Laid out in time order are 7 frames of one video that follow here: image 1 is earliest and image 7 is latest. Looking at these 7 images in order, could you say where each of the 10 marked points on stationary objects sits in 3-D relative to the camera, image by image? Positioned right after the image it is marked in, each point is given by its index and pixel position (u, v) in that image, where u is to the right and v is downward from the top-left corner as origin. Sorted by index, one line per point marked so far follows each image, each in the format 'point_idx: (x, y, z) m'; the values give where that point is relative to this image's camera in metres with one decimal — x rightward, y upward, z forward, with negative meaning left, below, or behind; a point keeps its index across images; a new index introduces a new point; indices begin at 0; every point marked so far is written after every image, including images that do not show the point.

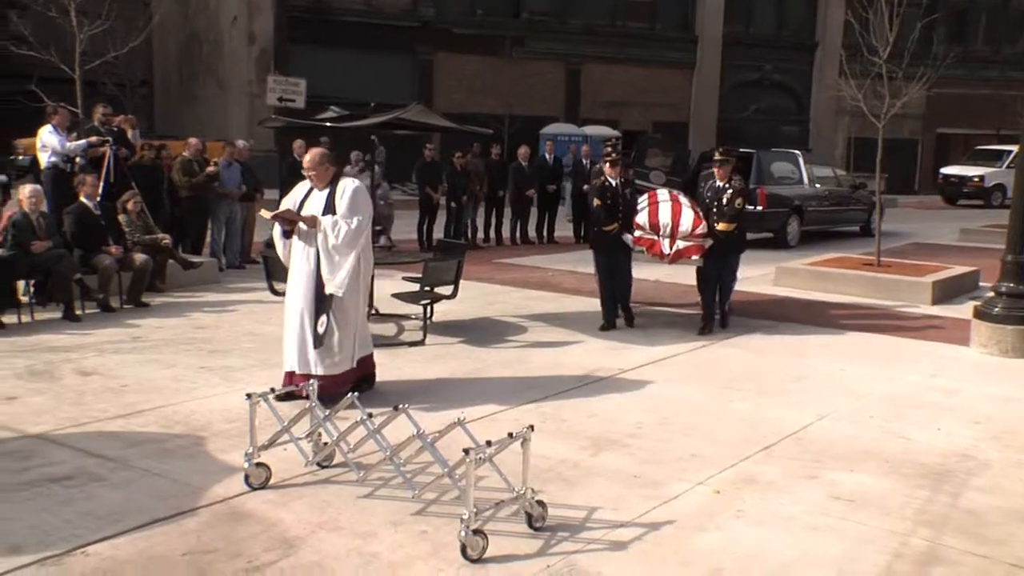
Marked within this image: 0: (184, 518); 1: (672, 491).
0: (-3.6, -2.5, +5.8) m
1: (+1.9, -2.4, +6.3) m
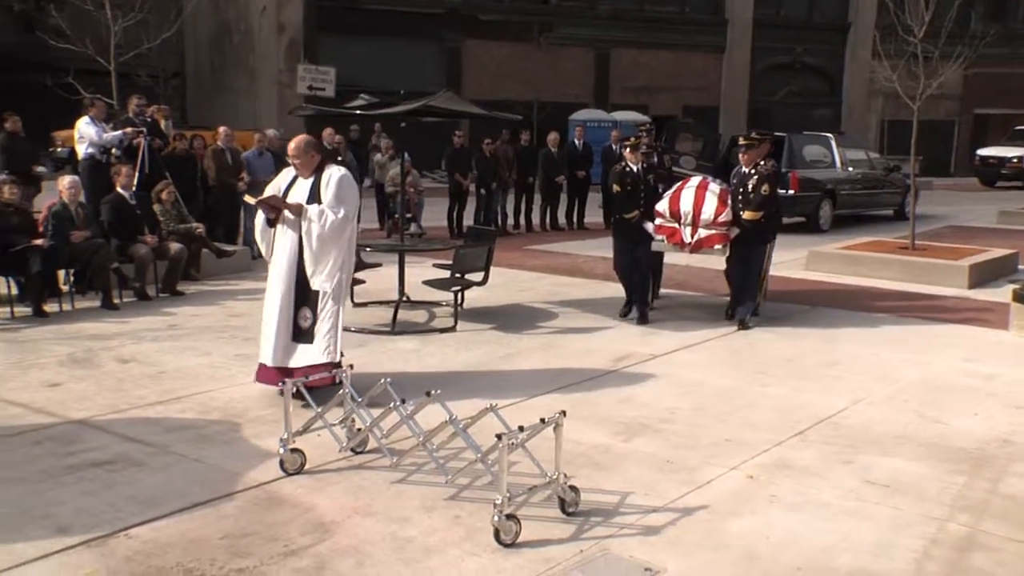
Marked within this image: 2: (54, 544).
0: (-3.2, -2.3, +5.8) m
1: (+2.3, -2.2, +6.2) m
2: (-4.5, -2.5, +5.2) m
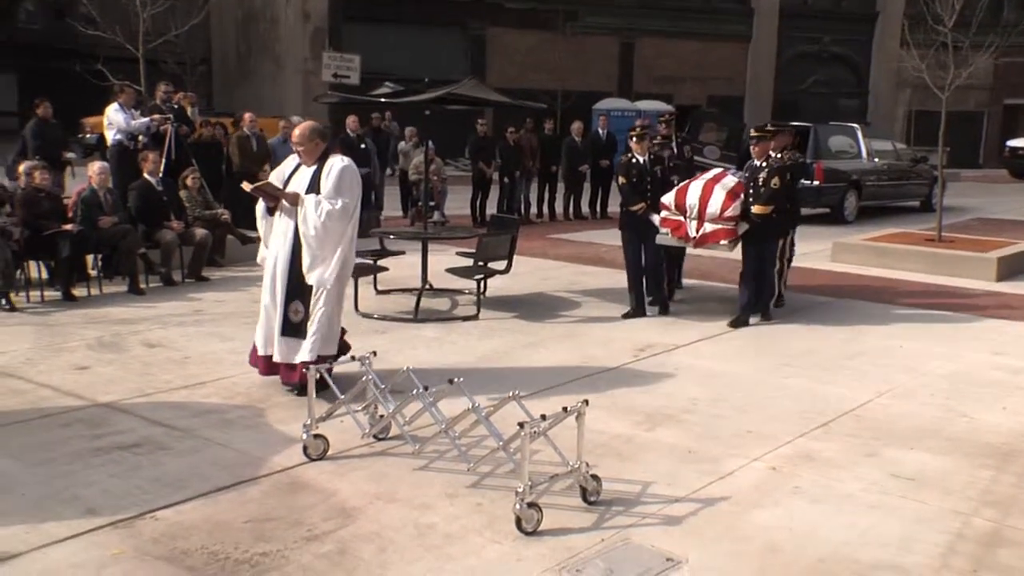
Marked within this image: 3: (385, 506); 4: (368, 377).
0: (-2.9, -2.2, +5.9) m
1: (+2.5, -2.1, +6.2) m
2: (-4.3, -2.3, +5.3) m
3: (-1.4, -2.3, +5.7) m
4: (-1.7, -1.0, +6.2) m
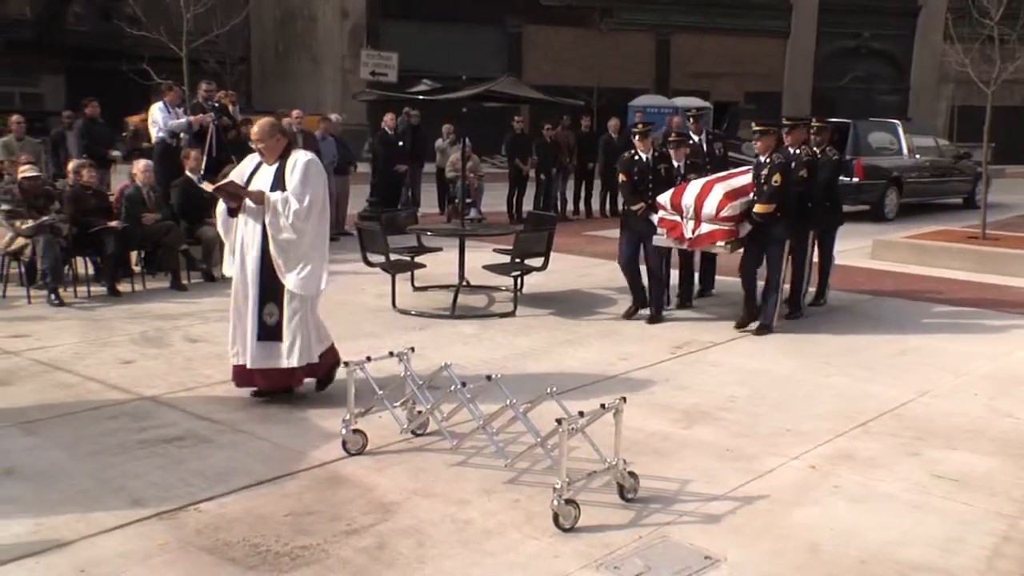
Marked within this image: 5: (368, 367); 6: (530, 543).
0: (-2.5, -2.1, +5.9) m
1: (+2.9, -2.1, +6.2) m
2: (-3.9, -2.3, +5.4) m
3: (-1.0, -2.3, +5.8) m
4: (-1.2, -1.0, +6.3) m
5: (-2.0, -1.2, +7.7) m
6: (+0.2, -2.5, +5.3) m
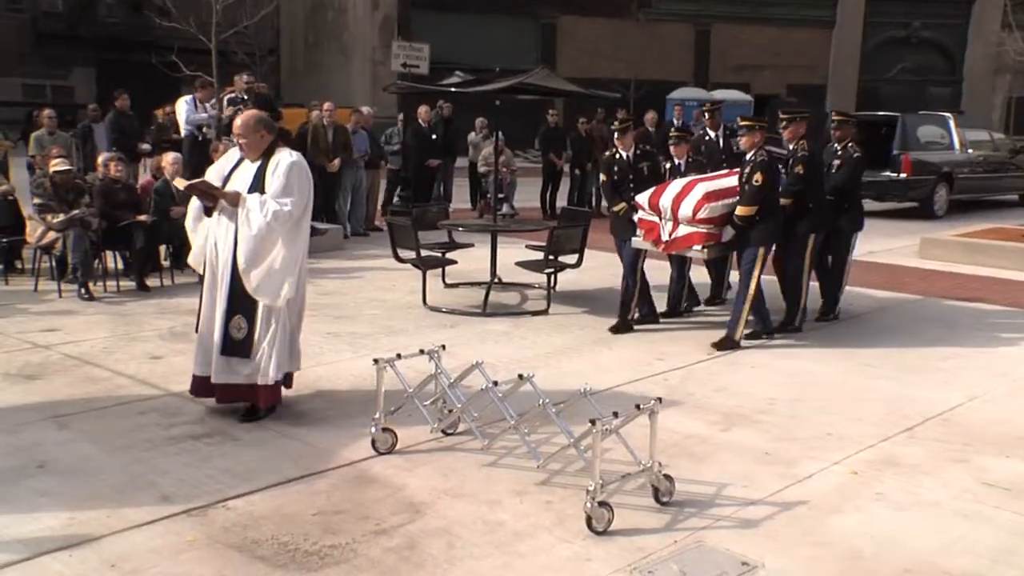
0: (-2.2, -2.1, +5.9) m
1: (+3.3, -2.1, +6.0) m
2: (-3.5, -2.2, +5.3) m
3: (-0.6, -2.3, +5.7) m
4: (-0.9, -1.0, +6.2) m
5: (-1.6, -1.1, +7.6) m
6: (+0.5, -2.5, +5.2) m
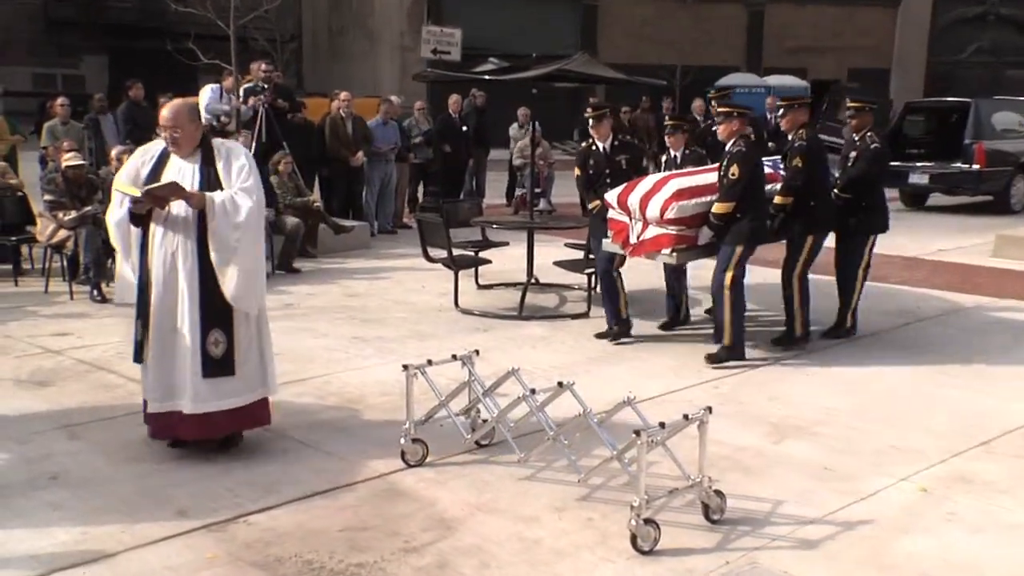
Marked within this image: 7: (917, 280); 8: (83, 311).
0: (-1.7, -2.1, +5.5) m
1: (+3.7, -2.1, +5.5) m
2: (-3.1, -2.2, +5.0) m
3: (-0.2, -2.3, +5.3) m
4: (-0.4, -1.0, +5.8) m
5: (-1.1, -1.1, +7.2) m
6: (+0.9, -2.5, +4.8) m
7: (+8.2, +0.1, +10.7) m
8: (-7.2, -0.4, +8.9) m
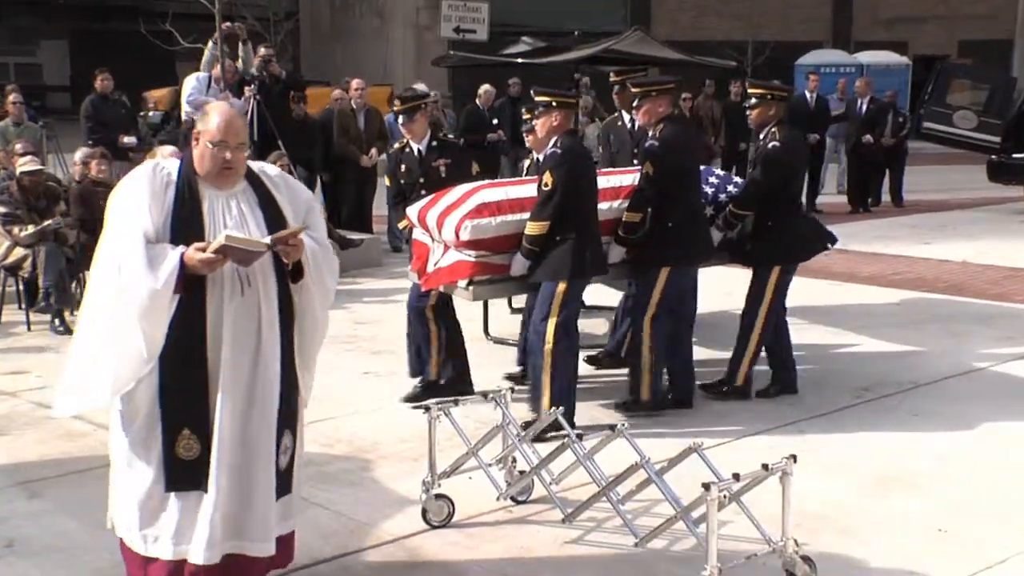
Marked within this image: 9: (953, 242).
0: (-1.4, -2.3, +4.6) m
1: (+4.1, -2.2, +4.5) m
2: (-2.7, -2.5, +4.1) m
3: (+0.2, -2.5, +4.3) m
4: (-0.1, -1.2, +4.8) m
5: (-0.7, -1.3, +6.2) m
6: (+1.3, -2.7, +3.8) m
7: (+8.7, 0.0, +9.6) m
8: (-6.7, -0.7, +8.0) m
9: (+10.4, +1.1, +12.7) m
